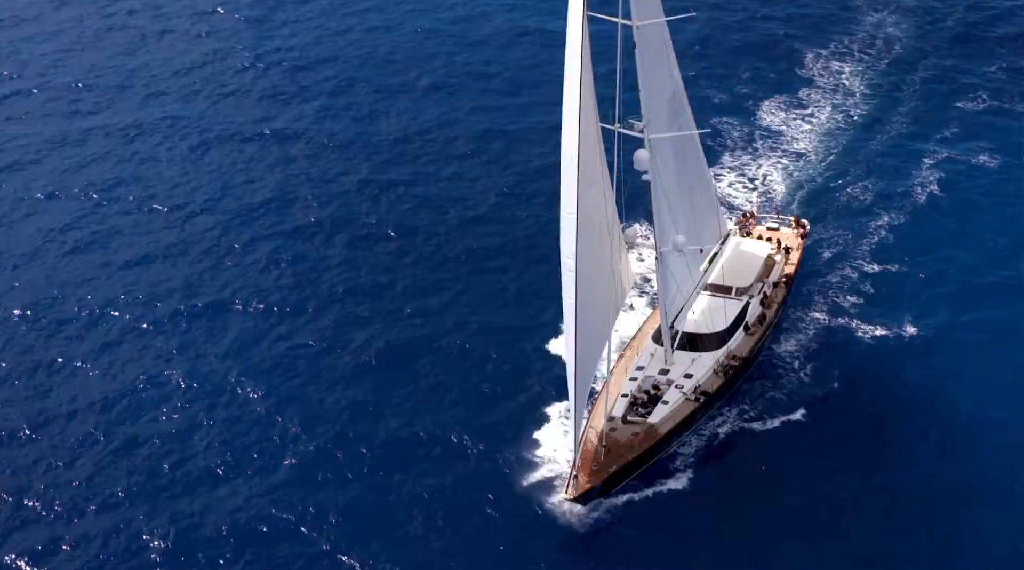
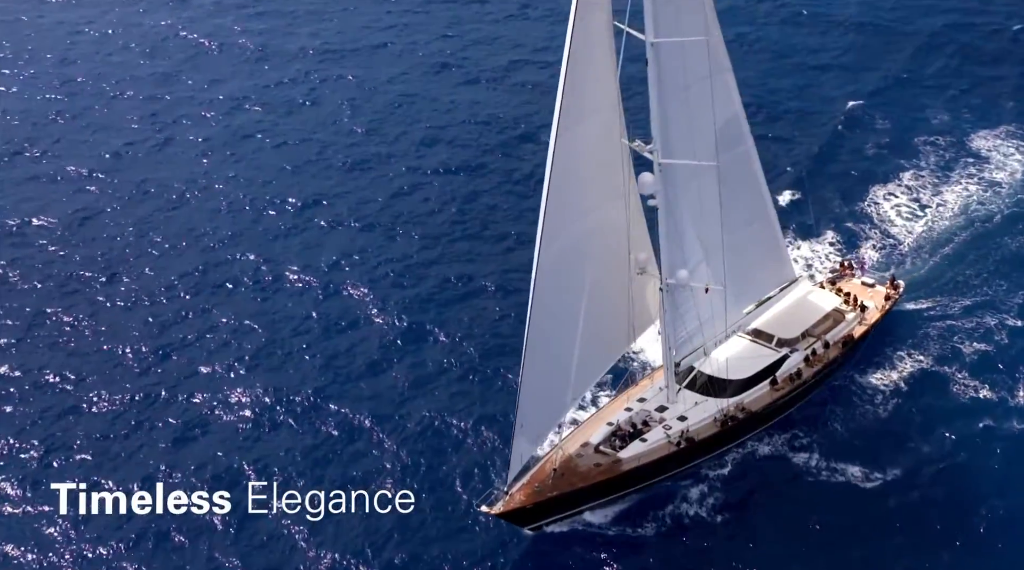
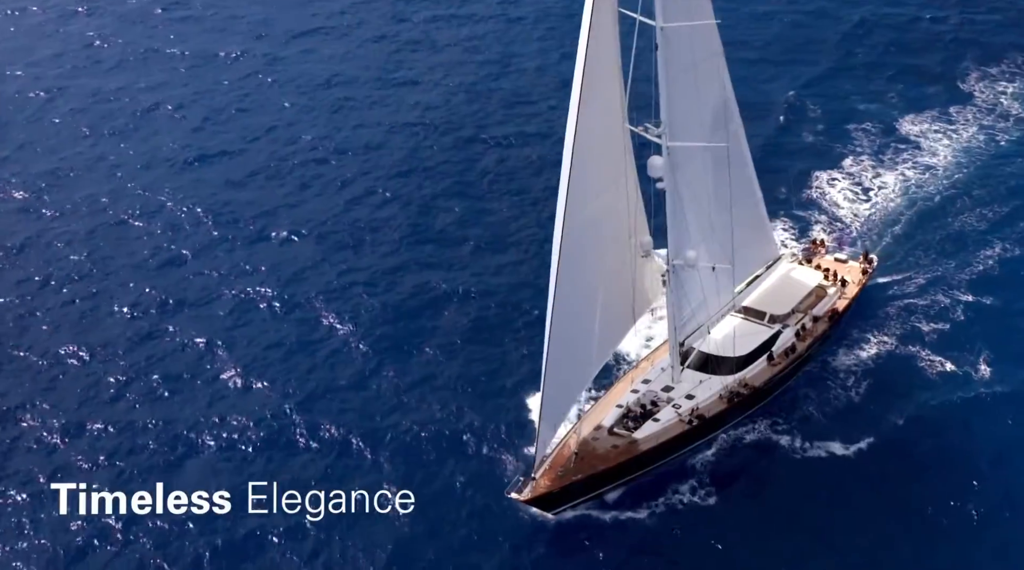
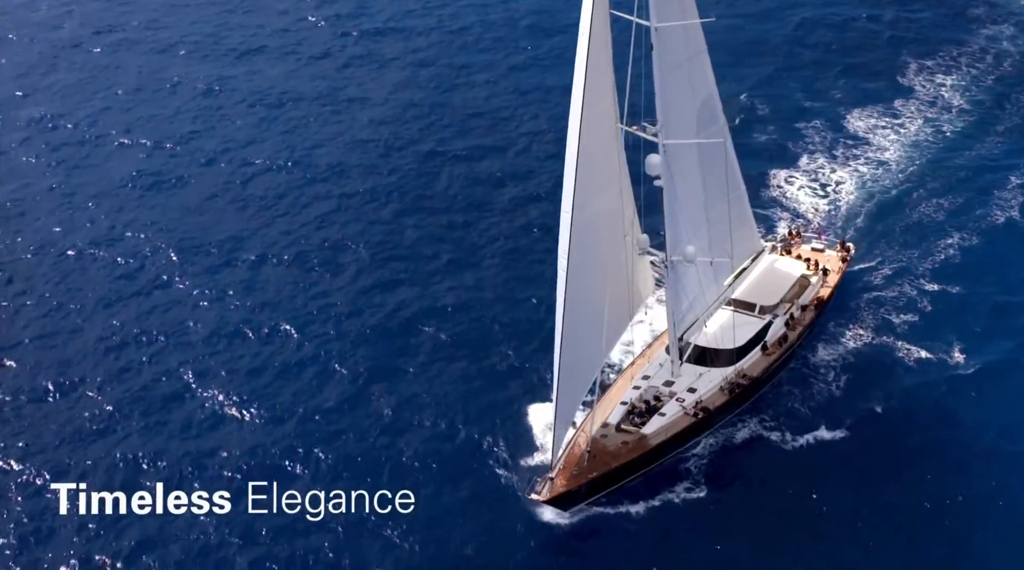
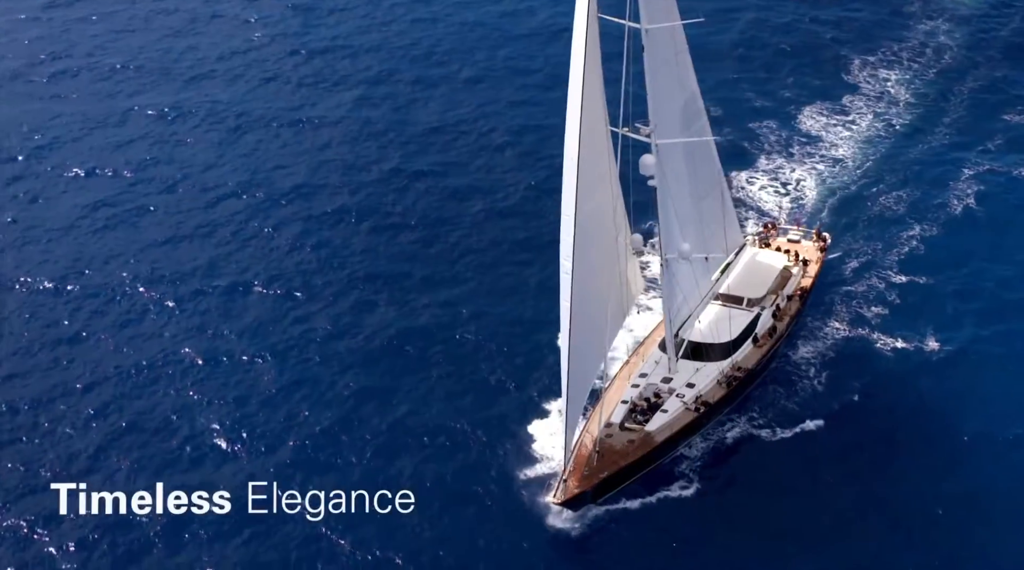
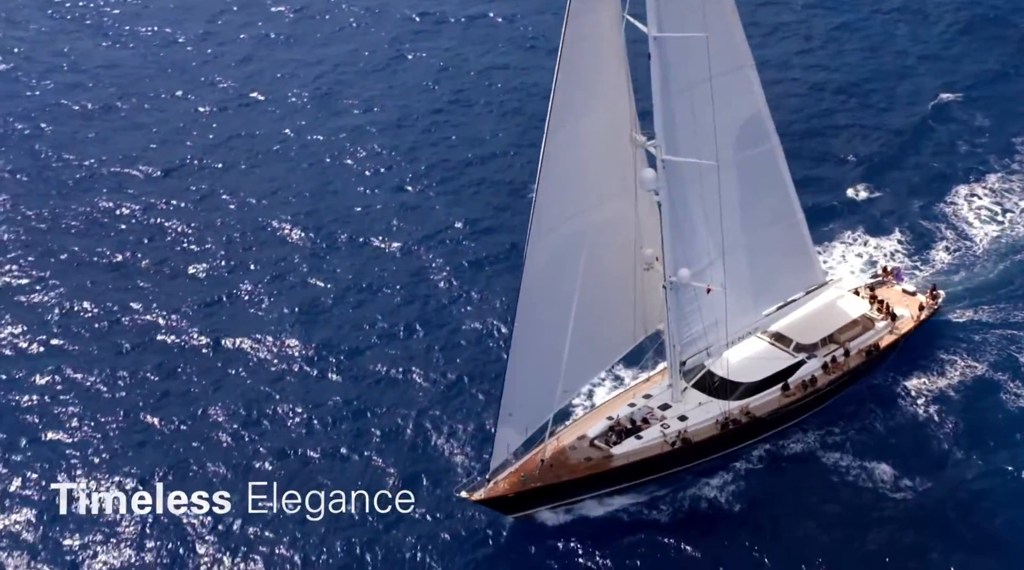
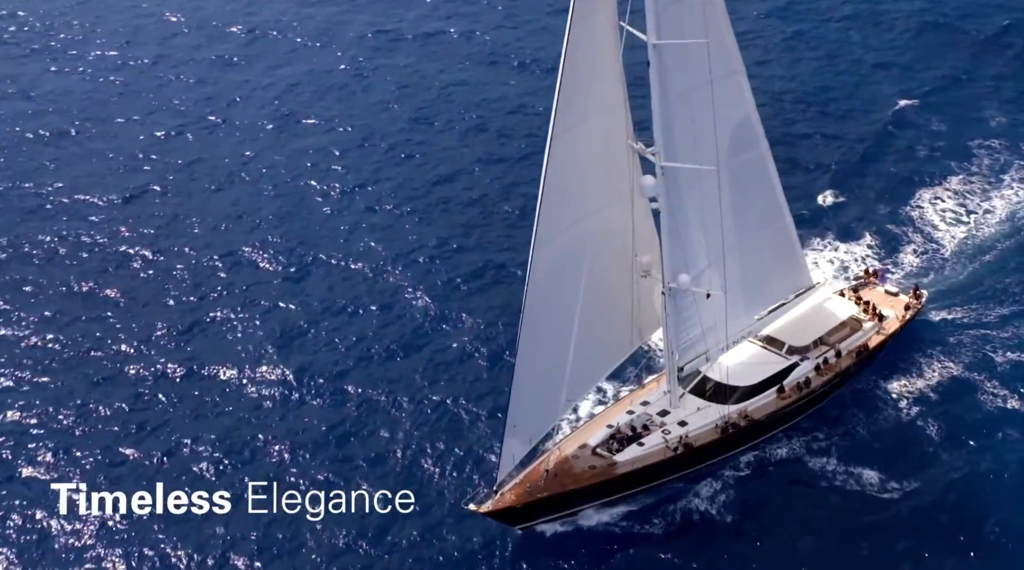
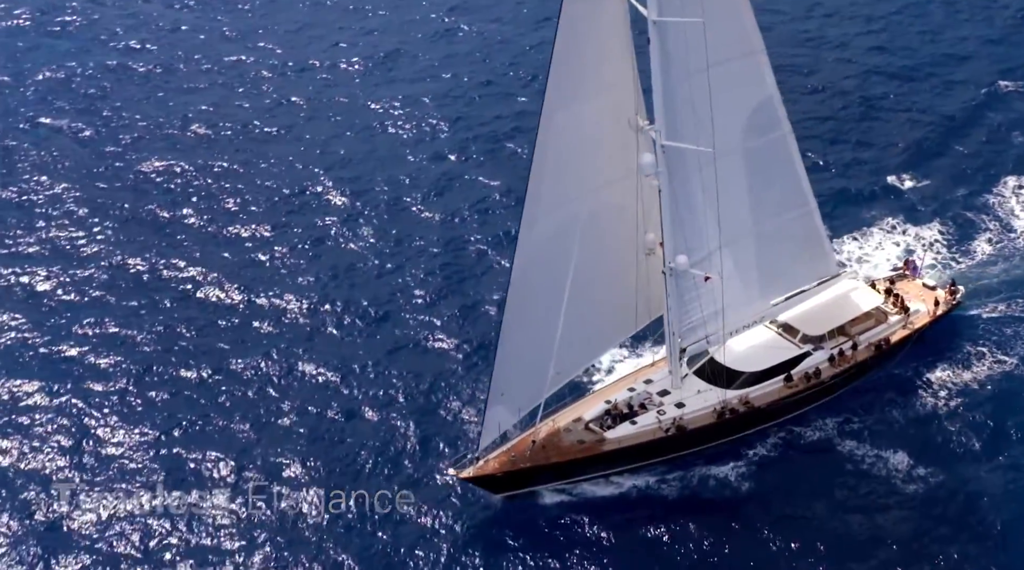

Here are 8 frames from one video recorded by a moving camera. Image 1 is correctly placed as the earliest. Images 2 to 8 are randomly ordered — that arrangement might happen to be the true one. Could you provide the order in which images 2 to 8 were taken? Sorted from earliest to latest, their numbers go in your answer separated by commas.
5, 4, 3, 2, 7, 6, 8
